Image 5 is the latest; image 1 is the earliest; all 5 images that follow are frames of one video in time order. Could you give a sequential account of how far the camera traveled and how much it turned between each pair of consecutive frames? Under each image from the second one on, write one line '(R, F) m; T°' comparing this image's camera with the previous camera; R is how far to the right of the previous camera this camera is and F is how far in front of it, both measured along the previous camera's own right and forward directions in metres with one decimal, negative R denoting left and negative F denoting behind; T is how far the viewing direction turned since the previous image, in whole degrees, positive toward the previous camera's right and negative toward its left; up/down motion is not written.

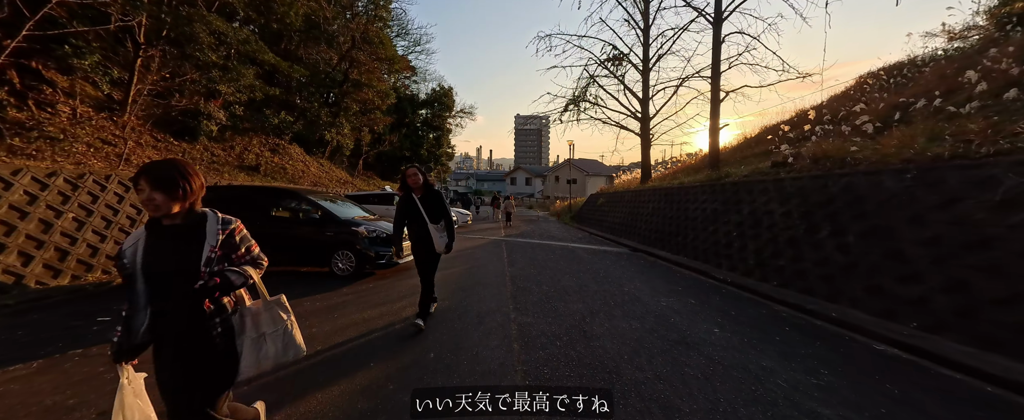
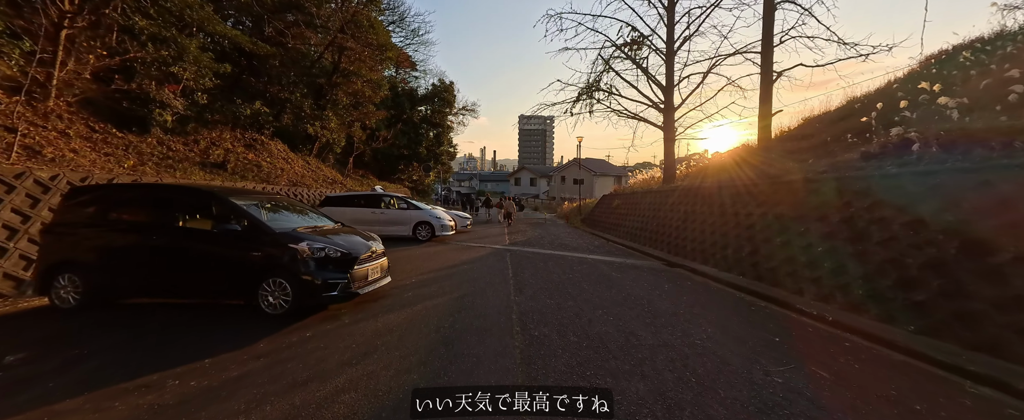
(-0.1, +1.6) m; -1°
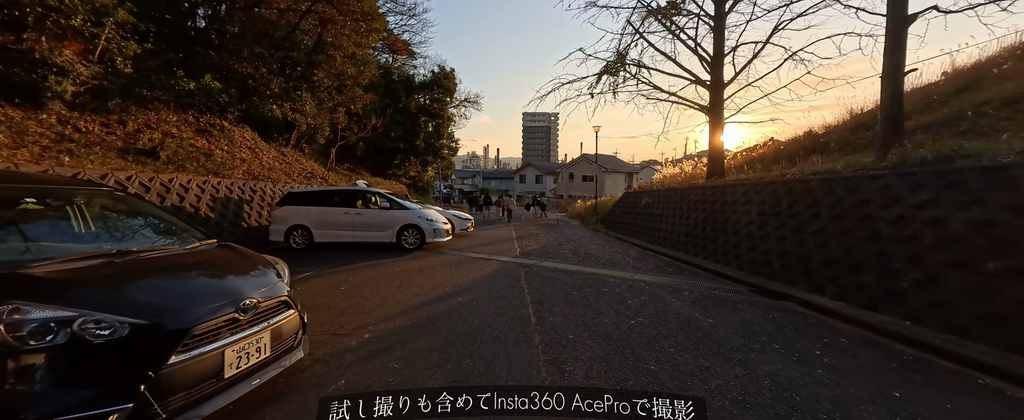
(-0.2, +2.2) m; -1°
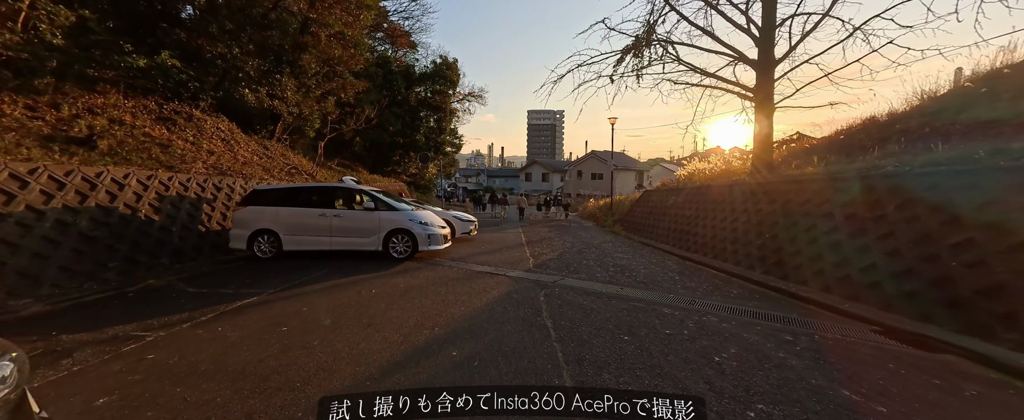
(-0.1, +1.4) m; -1°
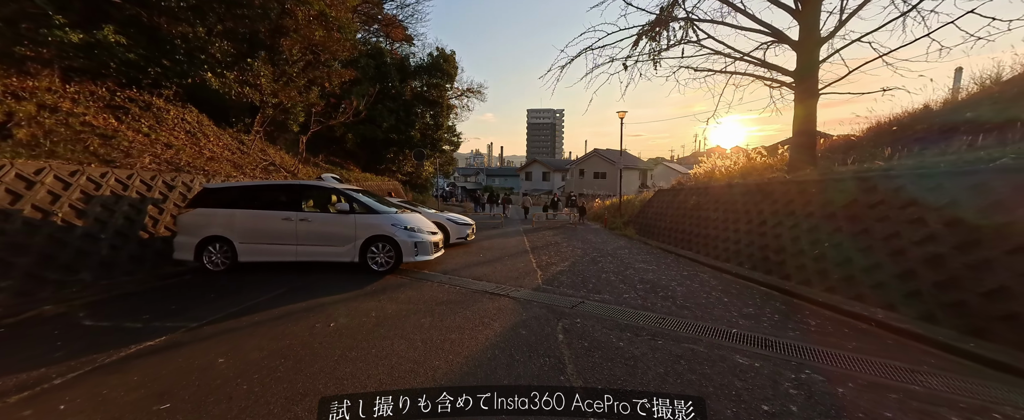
(-0.1, +1.1) m; 0°
